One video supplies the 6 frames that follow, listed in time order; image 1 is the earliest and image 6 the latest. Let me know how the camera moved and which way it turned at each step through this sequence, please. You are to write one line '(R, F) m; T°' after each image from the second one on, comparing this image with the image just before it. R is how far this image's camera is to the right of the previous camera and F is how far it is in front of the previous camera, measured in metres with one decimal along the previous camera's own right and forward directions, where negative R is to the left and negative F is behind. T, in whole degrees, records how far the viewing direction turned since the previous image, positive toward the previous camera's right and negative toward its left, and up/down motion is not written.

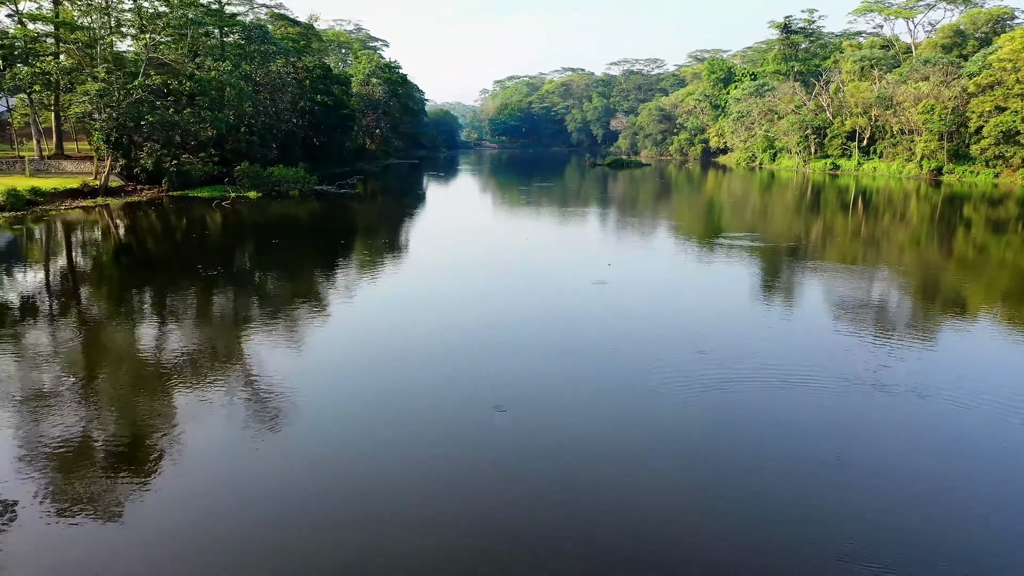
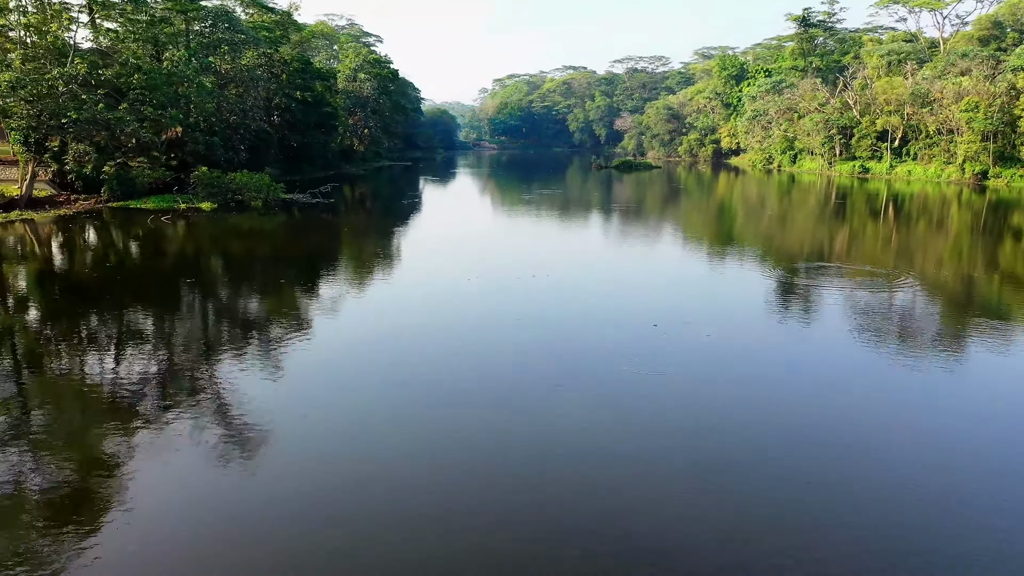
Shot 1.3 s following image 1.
(0.0, +1.9) m; 0°
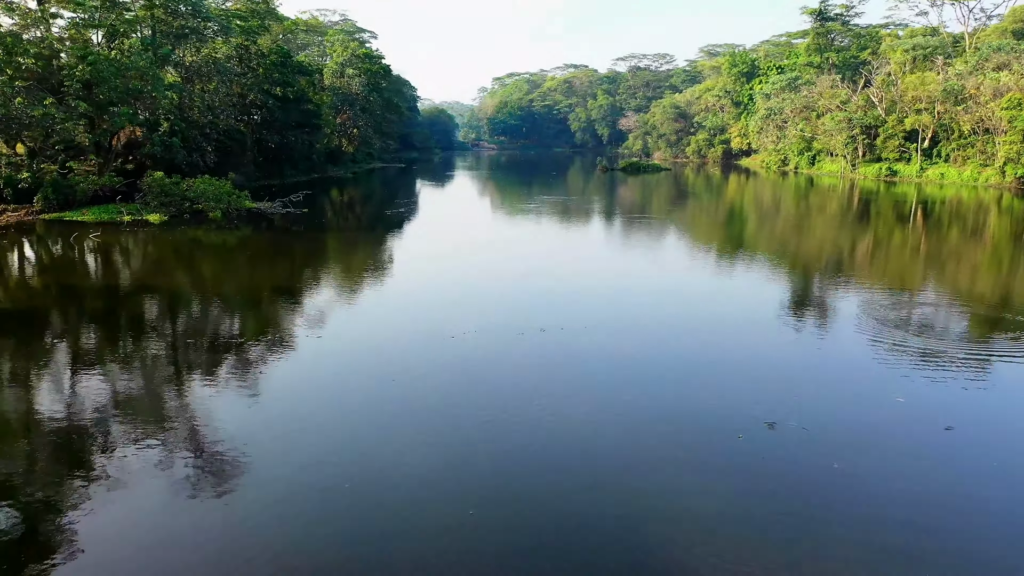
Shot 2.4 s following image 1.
(0.0, +1.5) m; 0°
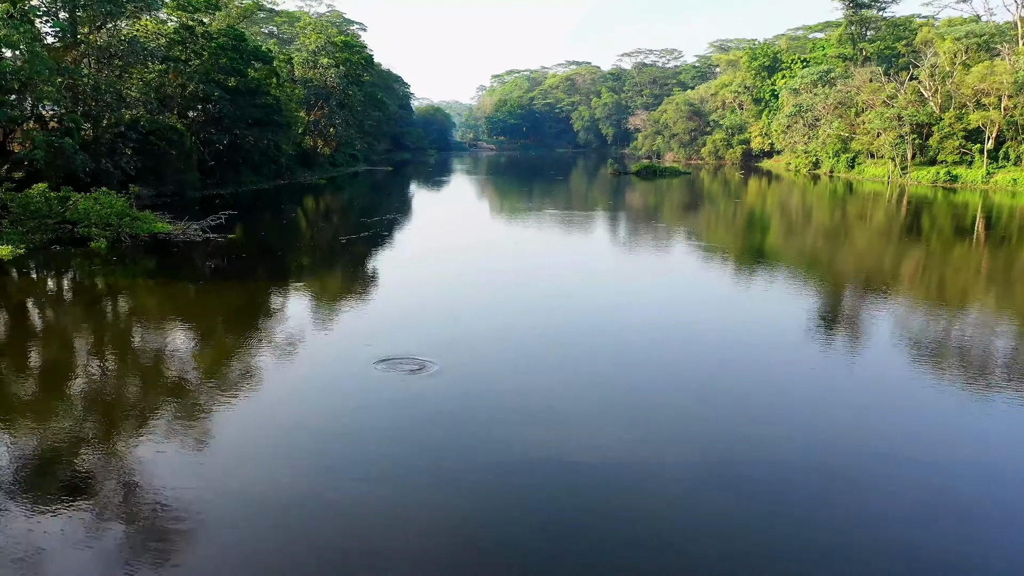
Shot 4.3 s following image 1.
(0.0, +2.6) m; 0°
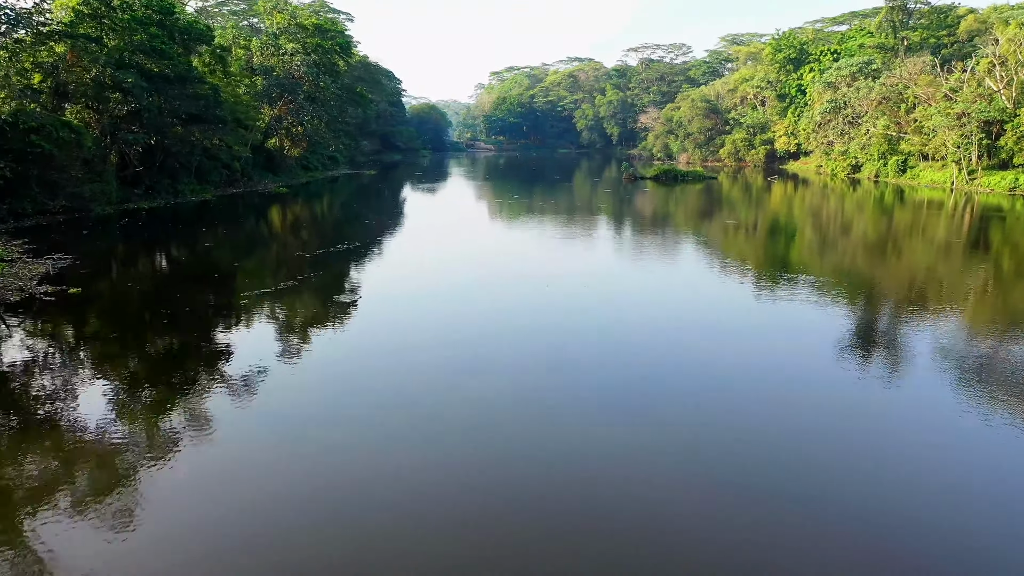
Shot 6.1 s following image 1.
(0.0, +2.6) m; 0°
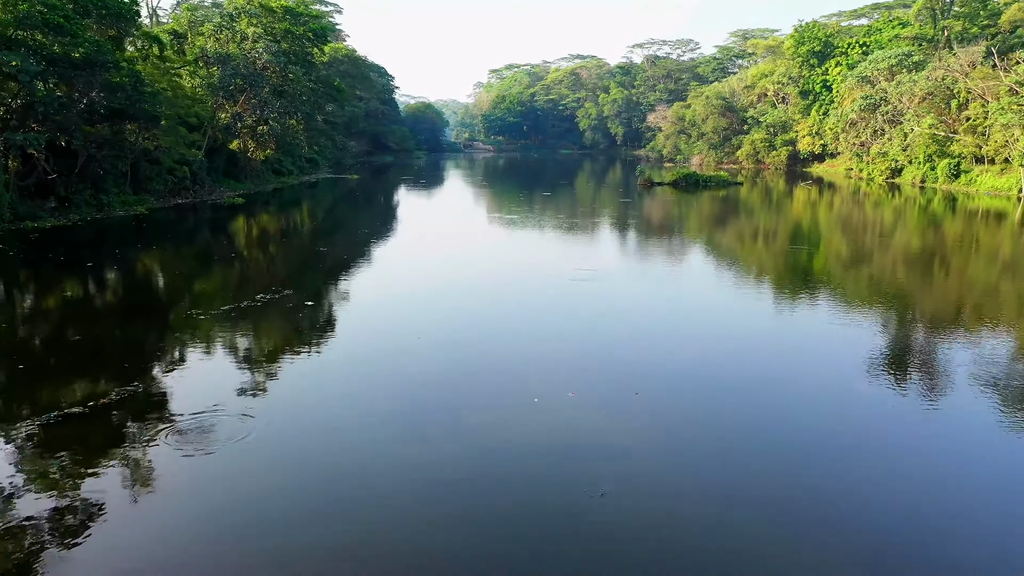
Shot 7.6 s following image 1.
(0.0, +2.1) m; 0°
